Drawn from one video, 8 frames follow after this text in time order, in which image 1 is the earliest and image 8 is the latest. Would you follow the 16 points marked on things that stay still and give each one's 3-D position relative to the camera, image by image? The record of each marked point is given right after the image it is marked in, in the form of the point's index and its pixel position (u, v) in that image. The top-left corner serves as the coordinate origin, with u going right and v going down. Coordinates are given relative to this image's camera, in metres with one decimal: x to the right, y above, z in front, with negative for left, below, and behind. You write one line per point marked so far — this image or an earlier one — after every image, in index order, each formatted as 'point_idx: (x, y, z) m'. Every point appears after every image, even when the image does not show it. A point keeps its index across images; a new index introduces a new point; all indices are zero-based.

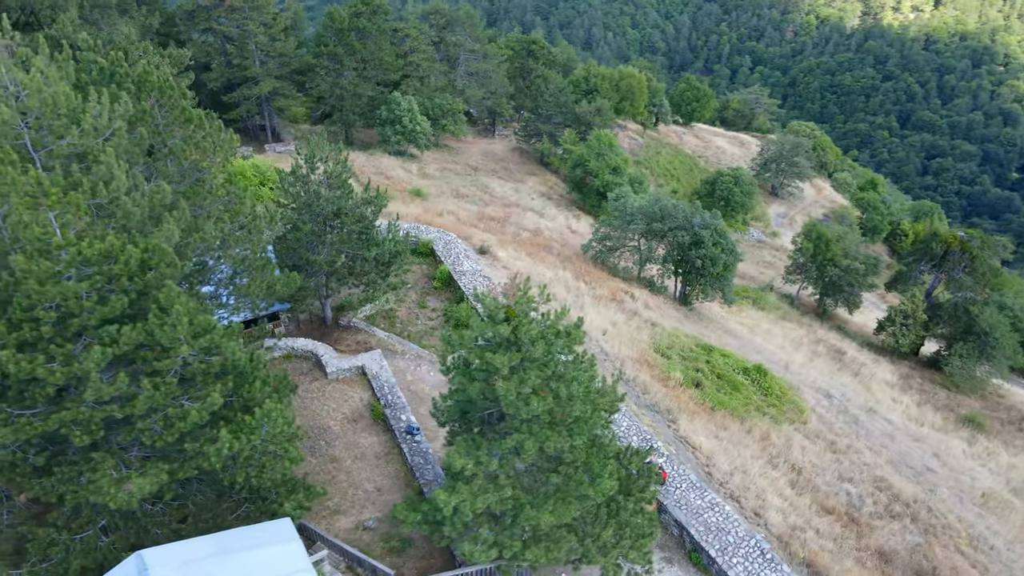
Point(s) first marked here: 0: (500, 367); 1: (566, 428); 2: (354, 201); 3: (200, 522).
0: (-0.2, -1.2, +11.1) m
1: (+0.9, -2.2, +11.9) m
2: (-4.3, +2.4, +20.0) m
3: (-4.8, -3.6, +11.5) m
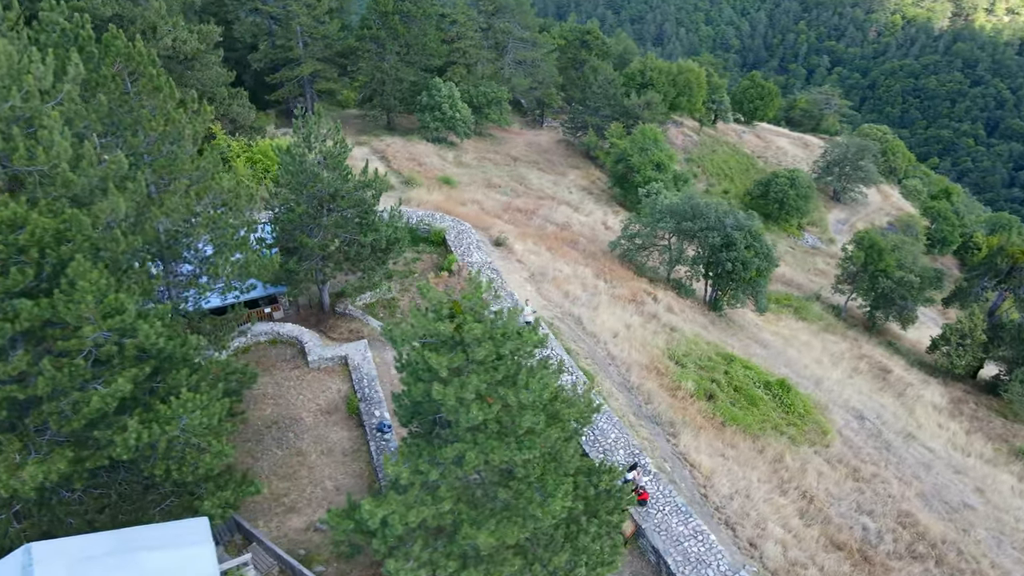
0: (-1.0, -1.1, +10.0) m
1: (+0.1, -2.2, +10.7) m
2: (-4.1, +2.7, +19.2) m
3: (-5.6, -3.3, +10.8) m
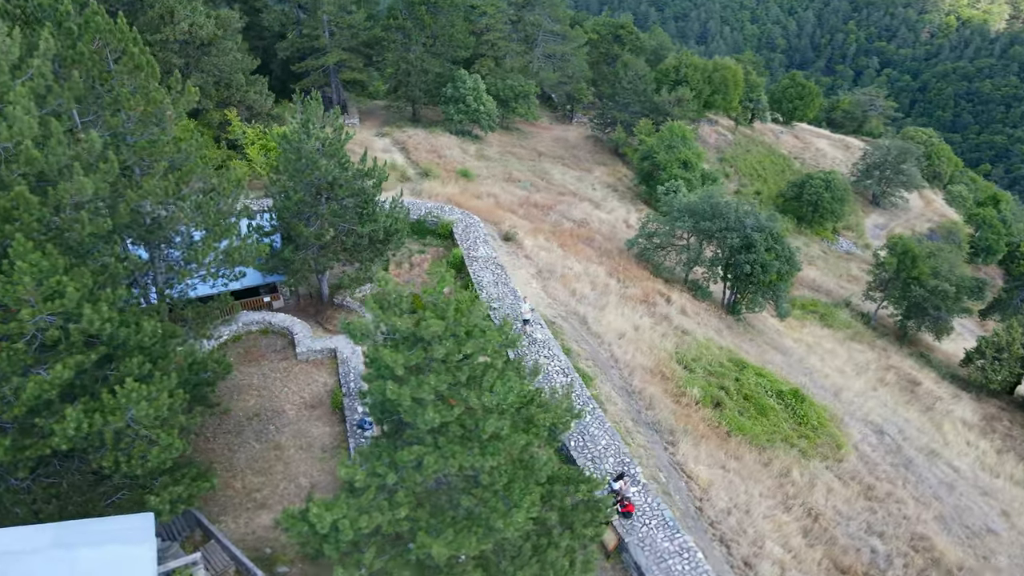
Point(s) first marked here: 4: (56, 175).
0: (-1.5, -1.0, +9.4) m
1: (-0.4, -2.1, +10.1) m
2: (-4.1, +3.0, +18.7) m
3: (-6.2, -3.0, +10.4) m
4: (-7.1, +1.8, +11.6) m
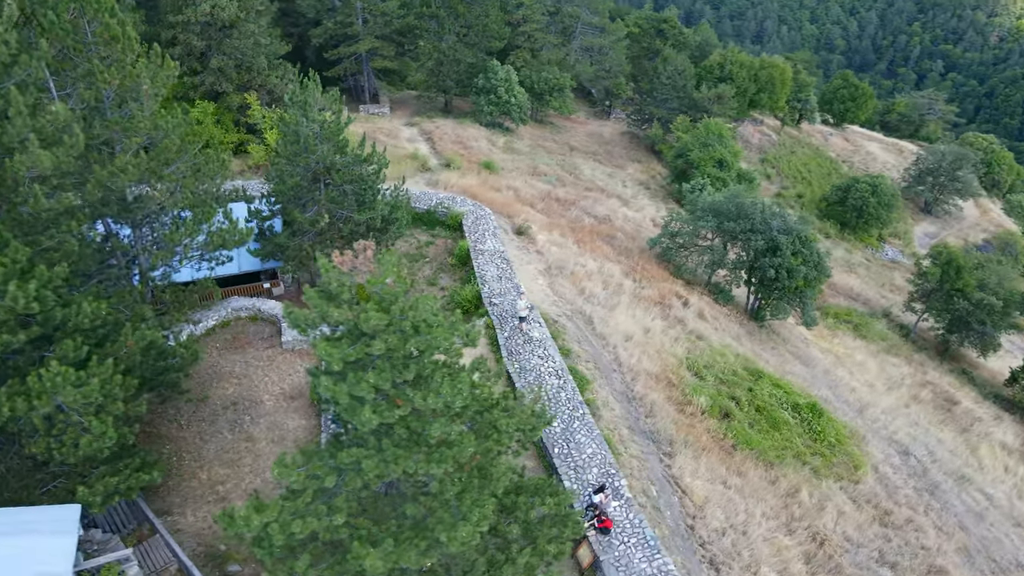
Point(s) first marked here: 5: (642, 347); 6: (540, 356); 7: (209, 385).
0: (-2.1, -0.8, +8.7) m
1: (-1.0, -2.0, +9.3) m
2: (-4.0, +3.2, +18.1) m
3: (-6.8, -2.7, +10.0) m
4: (-7.5, +2.1, +11.2) m
5: (+3.4, -1.5, +19.8) m
6: (+0.6, -1.5, +16.7) m
7: (-6.2, -2.0, +15.5) m
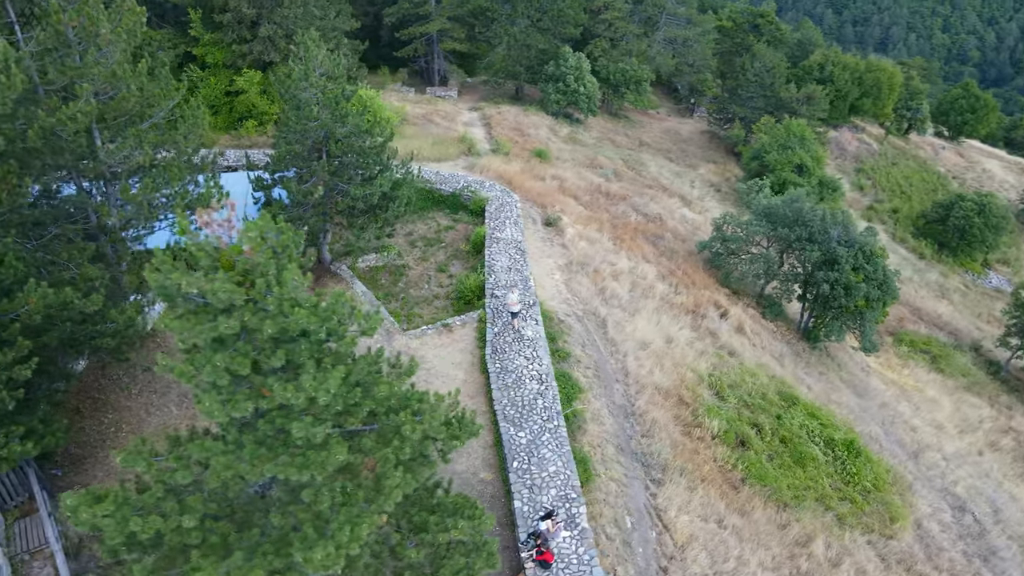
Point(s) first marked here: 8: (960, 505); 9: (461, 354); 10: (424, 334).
0: (-3.3, -0.5, +7.4) m
1: (-2.3, -1.7, +7.9) m
2: (-3.7, +3.7, +17.0) m
3: (-7.9, -2.0, +9.3) m
4: (-8.1, +2.9, +10.6) m
5: (+3.5, -1.6, +17.8) m
6: (+0.3, -1.4, +15.0) m
7: (-6.7, -1.3, +14.7) m
8: (+10.8, -5.2, +18.0) m
9: (-1.1, -1.4, +15.5) m
10: (-1.9, -1.0, +16.1) m
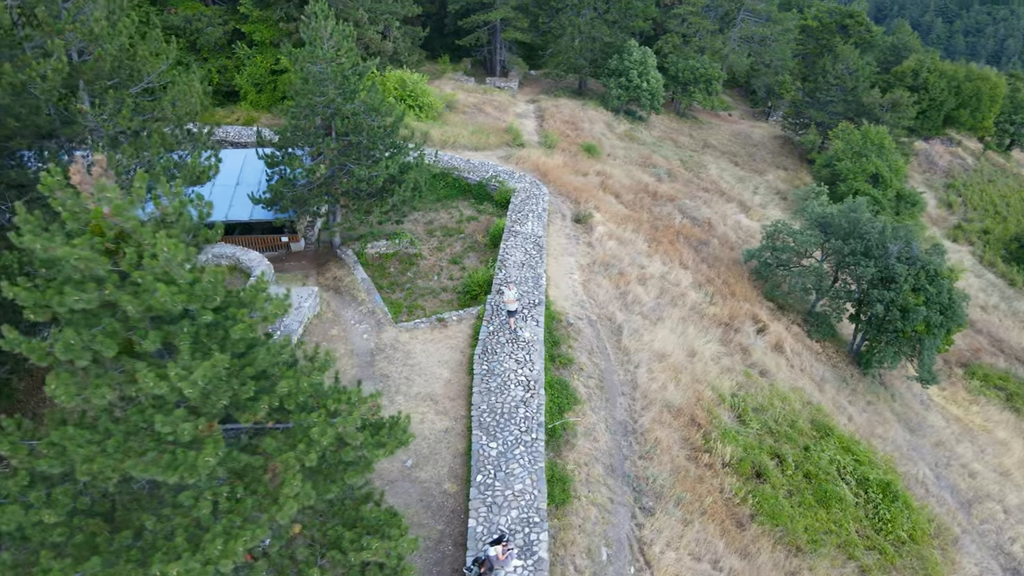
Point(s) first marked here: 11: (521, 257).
0: (-4.2, -0.2, +6.6) m
1: (-3.2, -1.5, +6.9) m
2: (-3.3, +4.0, +16.1) m
3: (-8.7, -1.3, +8.9) m
4: (-8.4, +3.5, +10.1) m
5: (+3.5, -1.8, +16.2) m
6: (+0.1, -1.3, +13.8) m
7: (-6.8, -0.8, +14.2) m
8: (+10.6, -5.8, +15.7) m
9: (-1.2, -1.2, +14.4) m
10: (-2.0, -0.8, +15.1) m
11: (+0.2, +0.7, +17.8) m
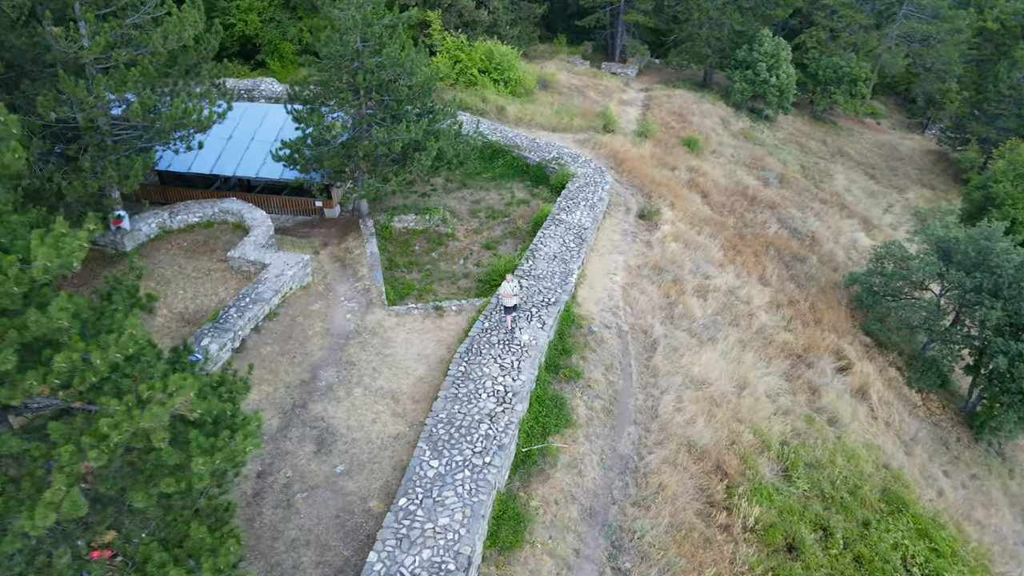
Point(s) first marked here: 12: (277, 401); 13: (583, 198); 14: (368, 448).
0: (-5.4, +0.5, +5.3) m
1: (-4.6, -1.0, +5.5) m
2: (-2.5, +4.5, +14.4) m
3: (-9.6, -0.2, +8.4) m
4: (-8.5, +4.6, +9.5) m
5: (+3.6, -2.1, +13.4) m
6: (-0.1, -1.2, +11.6) m
7: (-6.8, +0.1, +13.2) m
8: (+9.9, -6.9, +11.7) m
9: (-1.3, -0.9, +12.5) m
10: (-1.9, -0.4, +13.3) m
11: (+0.9, +0.8, +15.5) m
12: (-3.5, -1.7, +11.2) m
13: (+1.7, +2.1, +17.7) m
14: (-2.0, -2.2, +10.5) m
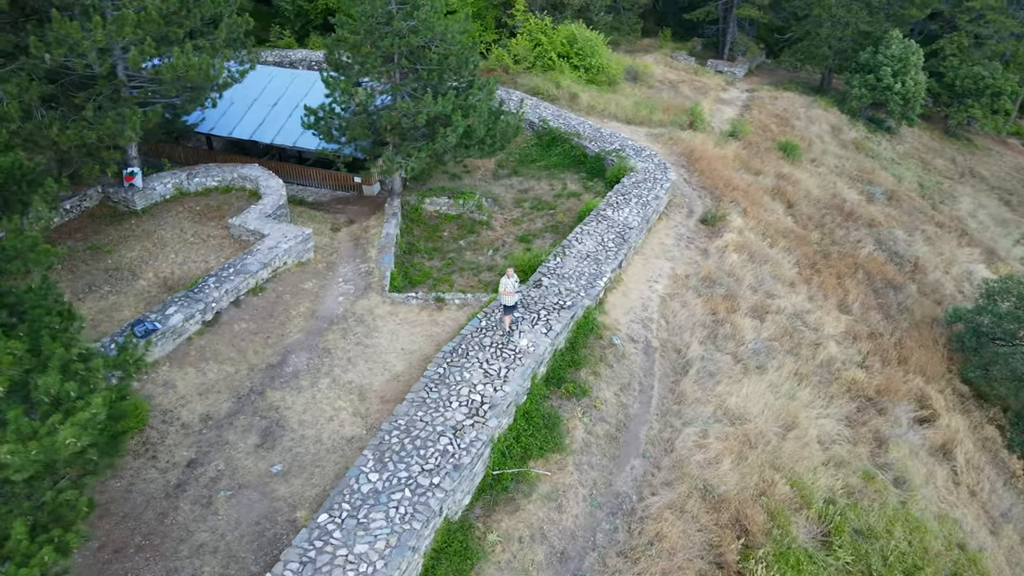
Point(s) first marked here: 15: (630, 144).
0: (-6.3, +1.1, +4.5) m
1: (-5.5, -0.4, +4.6) m
2: (-1.7, +4.7, +13.1) m
3: (-10.0, +0.8, +8.2) m
4: (-8.3, +5.4, +9.1) m
5: (+3.5, -2.4, +11.3) m
6: (-0.3, -1.1, +10.1) m
7: (-6.5, +0.8, +12.6) m
8: (+9.1, -7.8, +8.8) m
9: (-1.3, -0.8, +11.1) m
10: (-1.7, -0.2, +12.0) m
11: (+1.5, +0.8, +13.8) m
12: (-3.8, -1.3, +10.1) m
13: (+2.7, +2.0, +15.8) m
14: (-2.4, -2.0, +9.2) m
15: (+3.0, +3.4, +18.2) m
